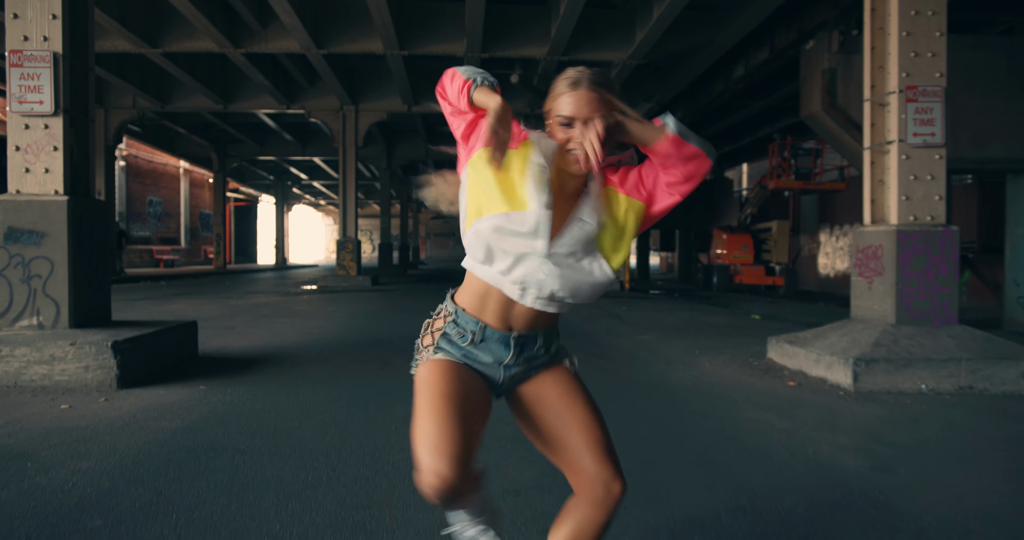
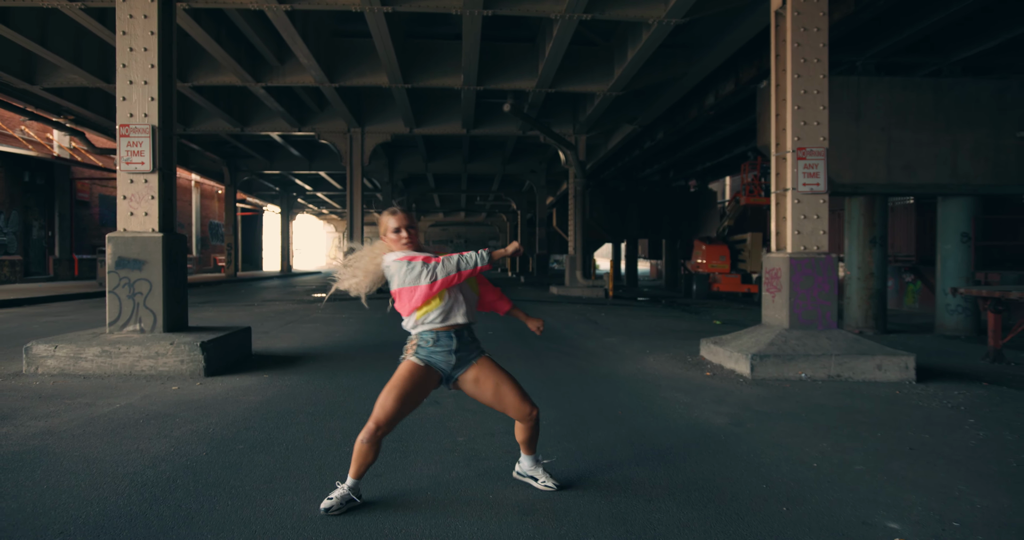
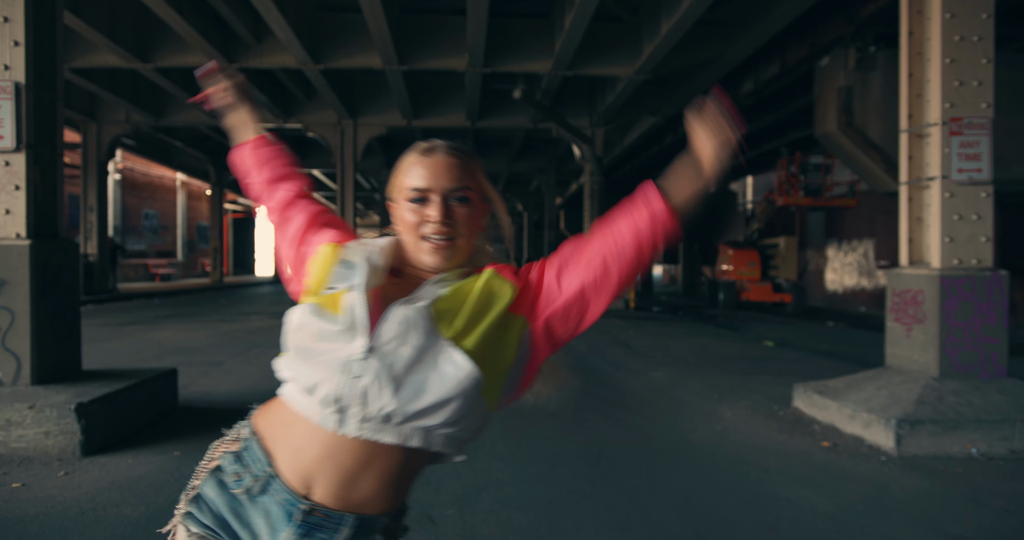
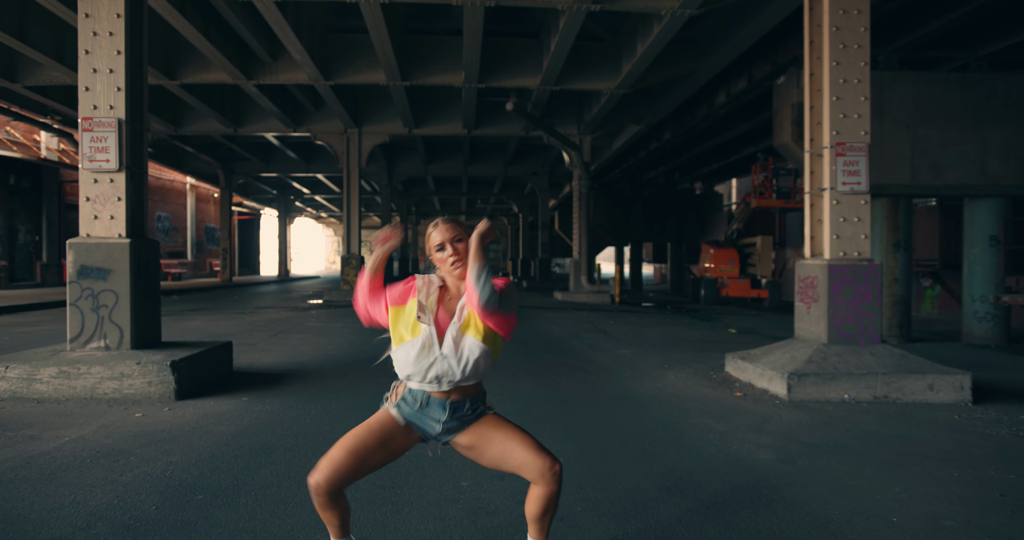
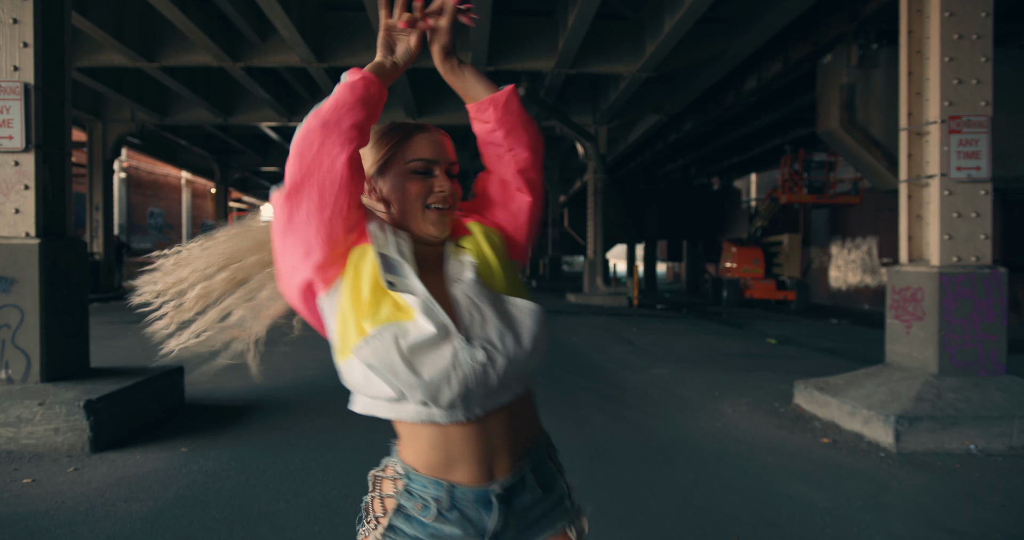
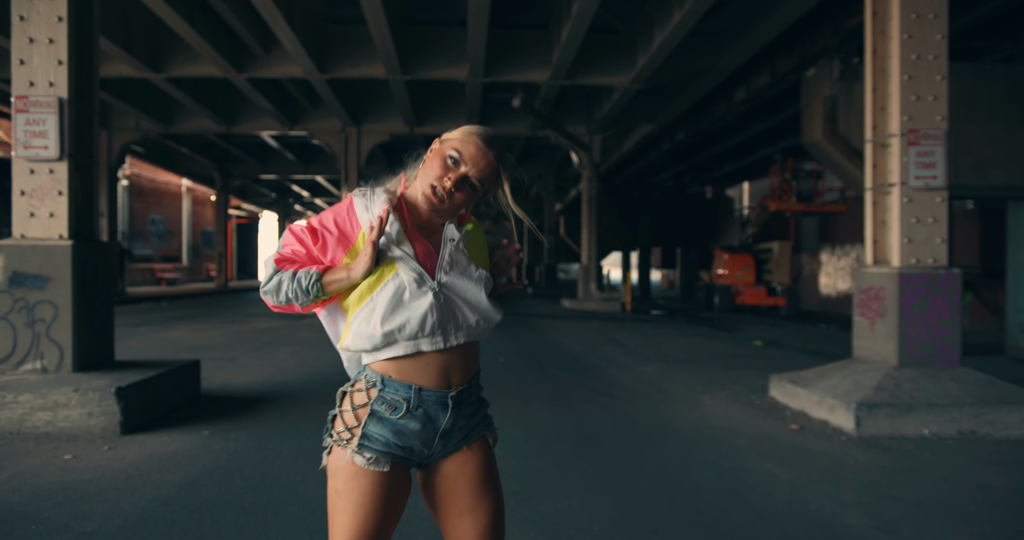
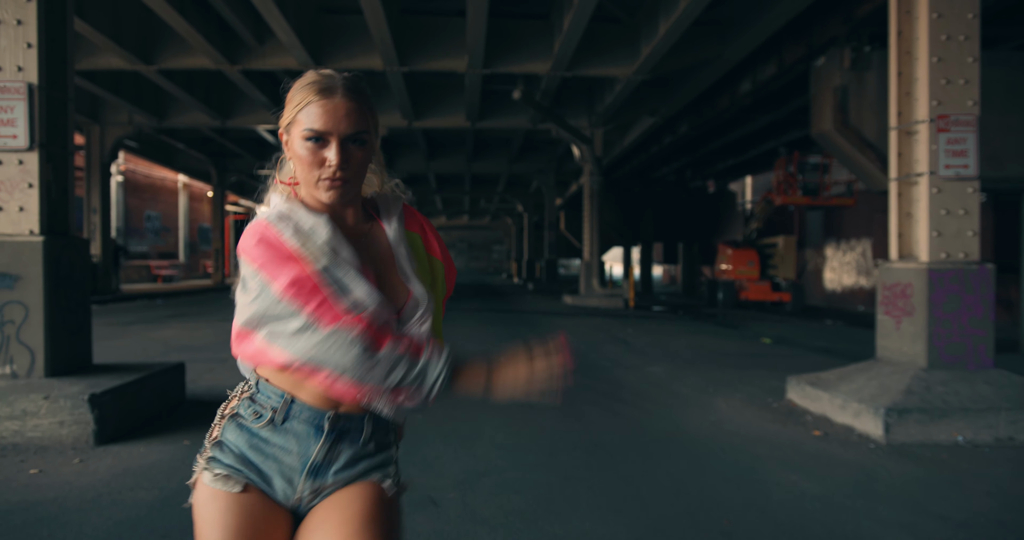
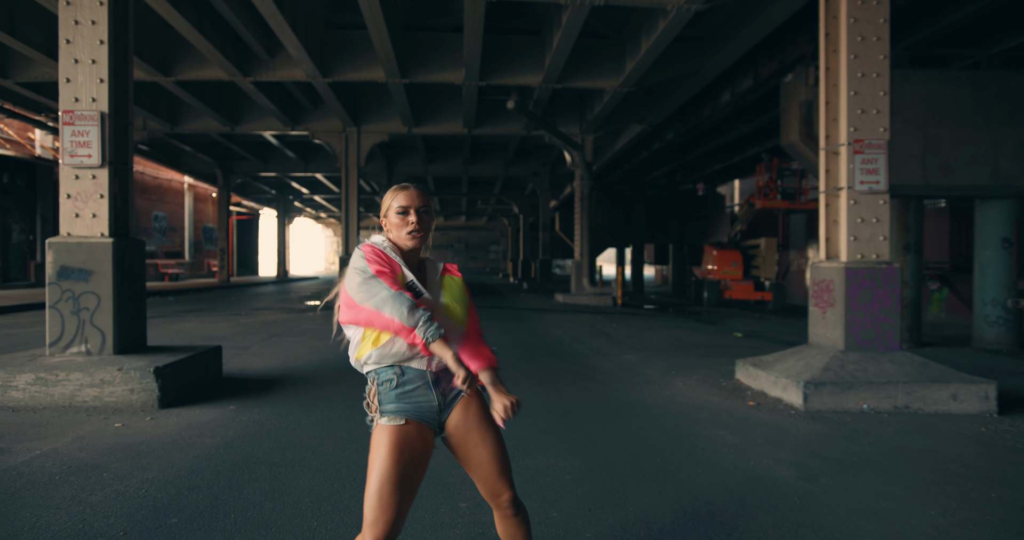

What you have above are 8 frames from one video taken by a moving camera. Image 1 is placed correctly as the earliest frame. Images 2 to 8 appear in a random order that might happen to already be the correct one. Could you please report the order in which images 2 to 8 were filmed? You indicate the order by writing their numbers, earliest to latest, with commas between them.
5, 3, 7, 6, 8, 4, 2
